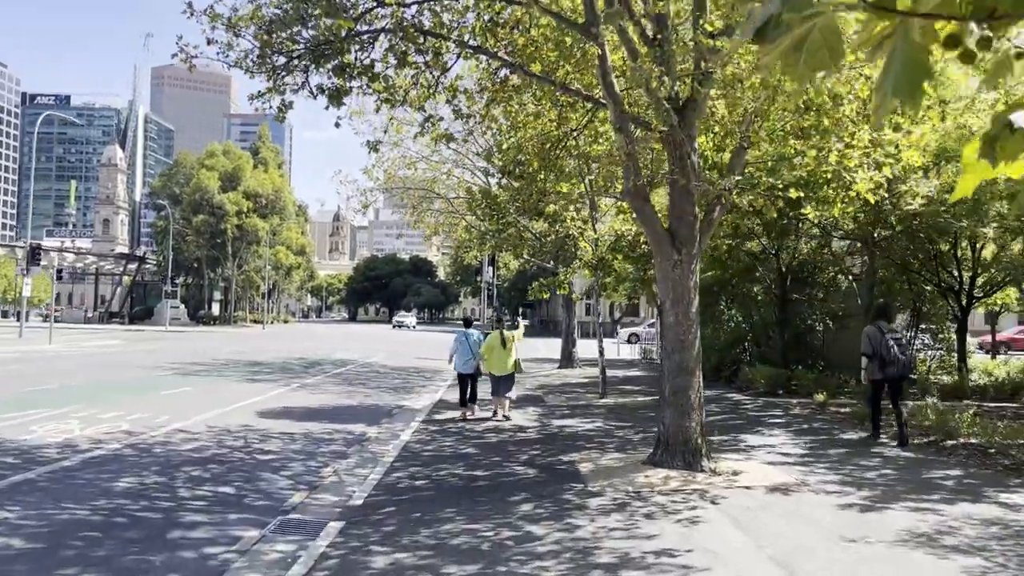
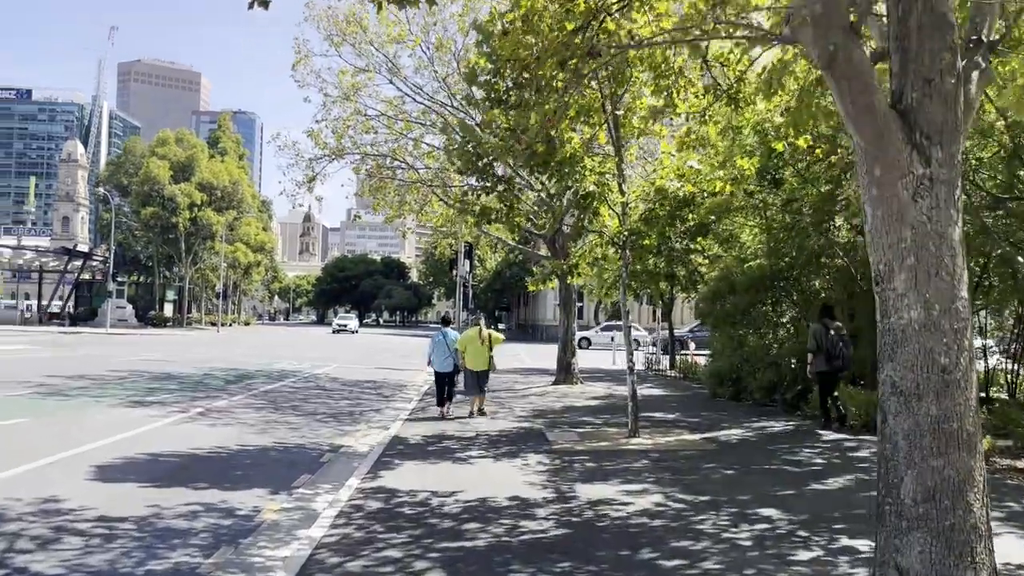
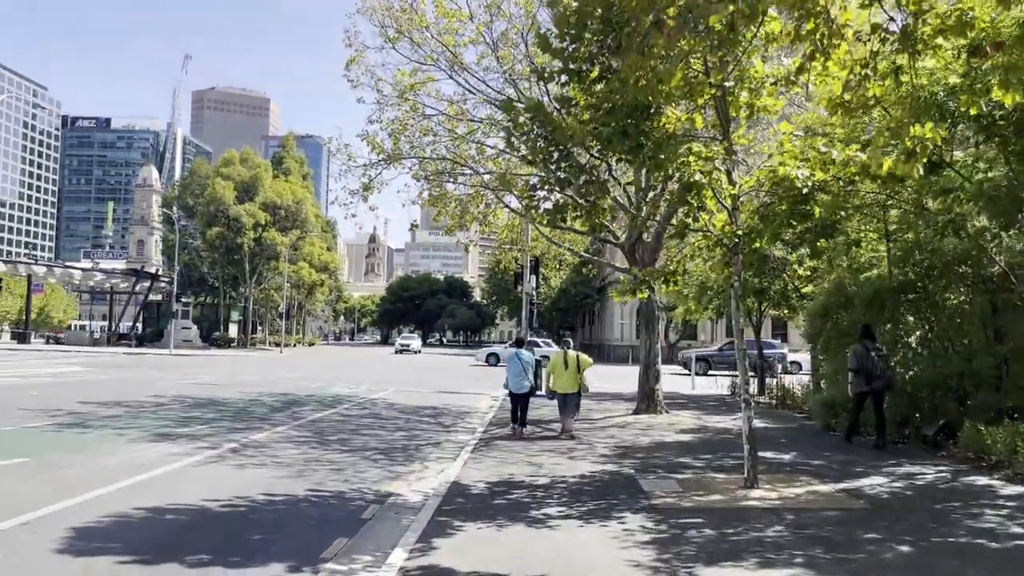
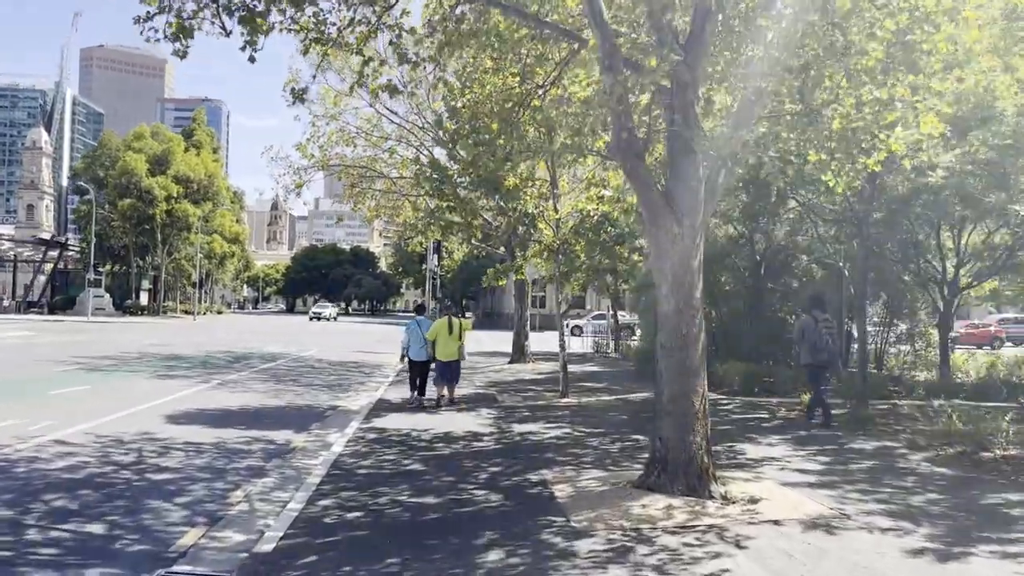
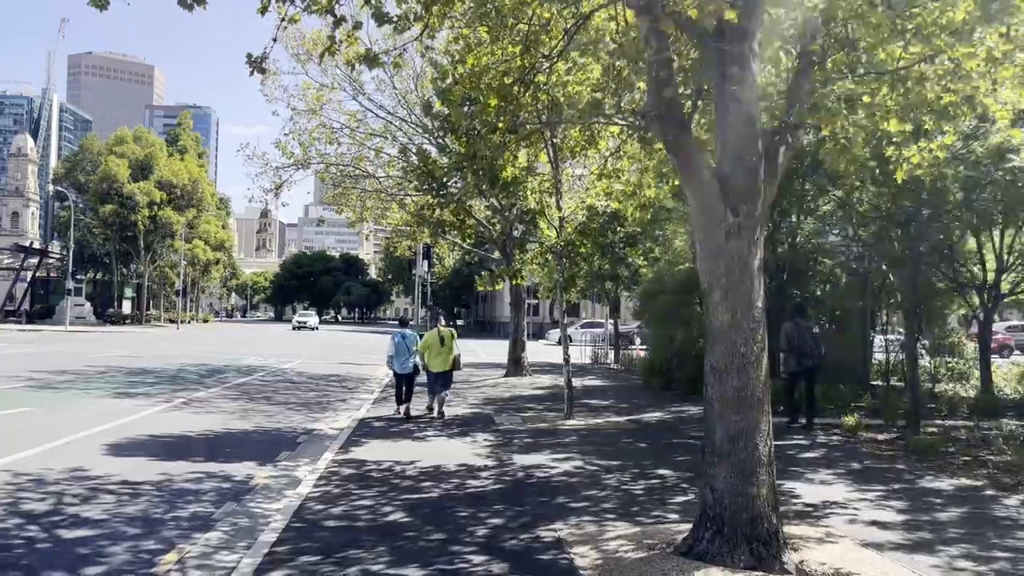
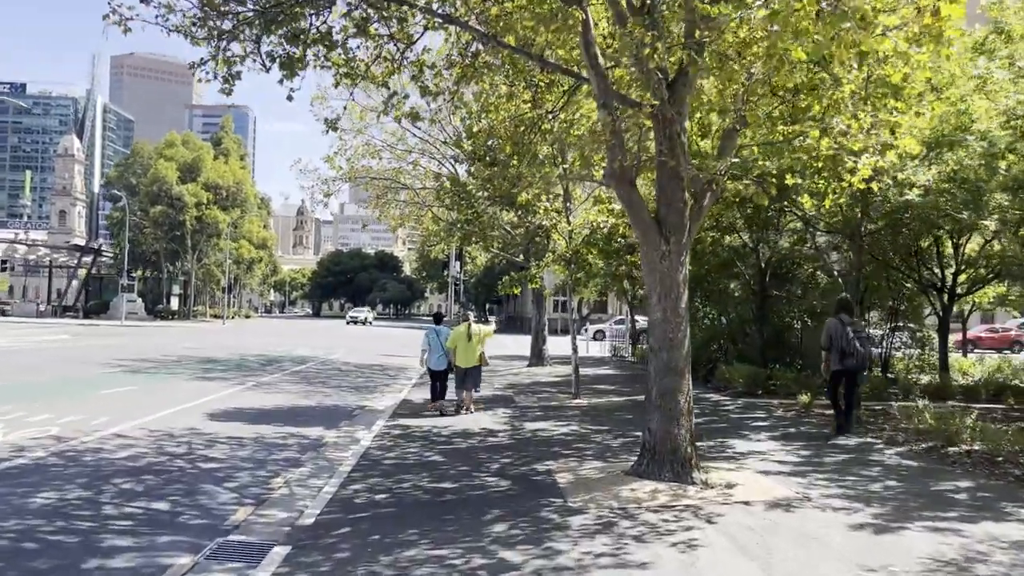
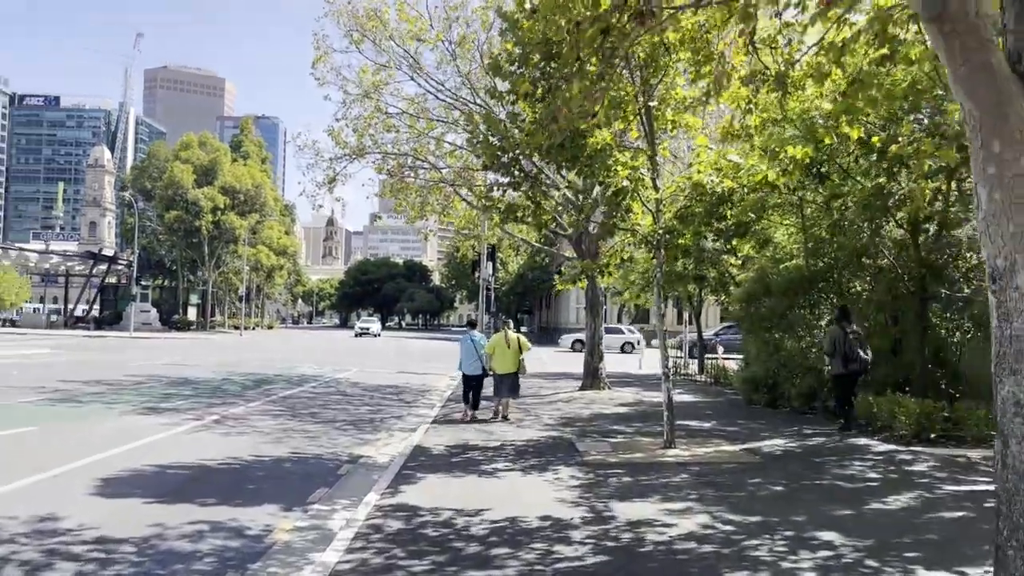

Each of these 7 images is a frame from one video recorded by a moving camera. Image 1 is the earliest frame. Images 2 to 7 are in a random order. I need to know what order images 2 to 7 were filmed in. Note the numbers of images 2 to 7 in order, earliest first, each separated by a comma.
6, 4, 5, 2, 7, 3
